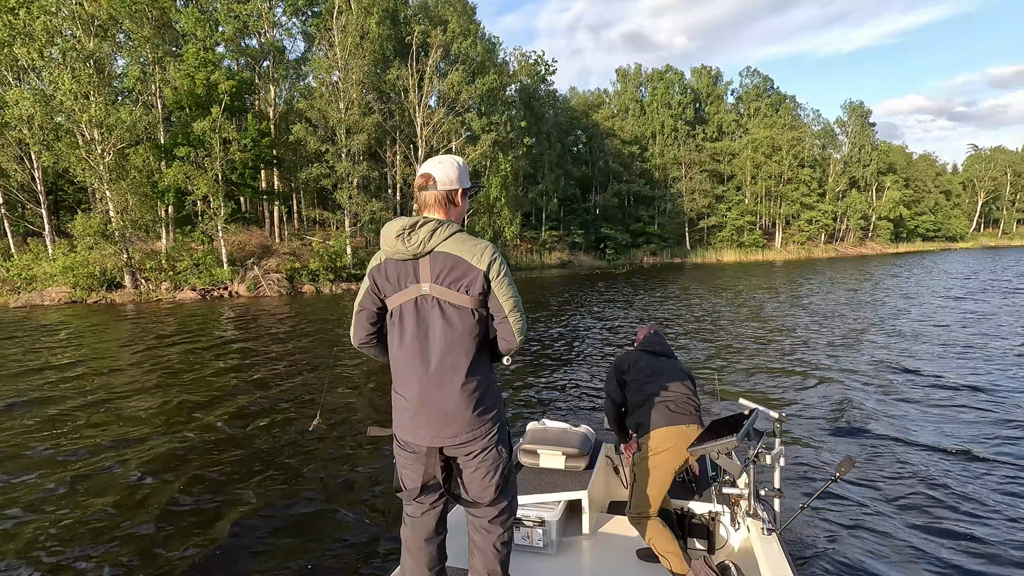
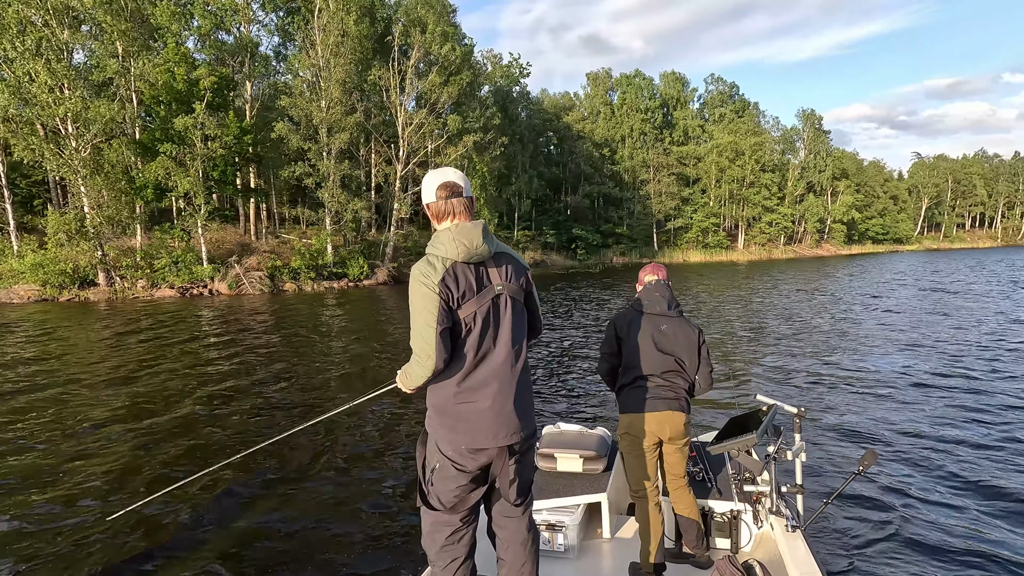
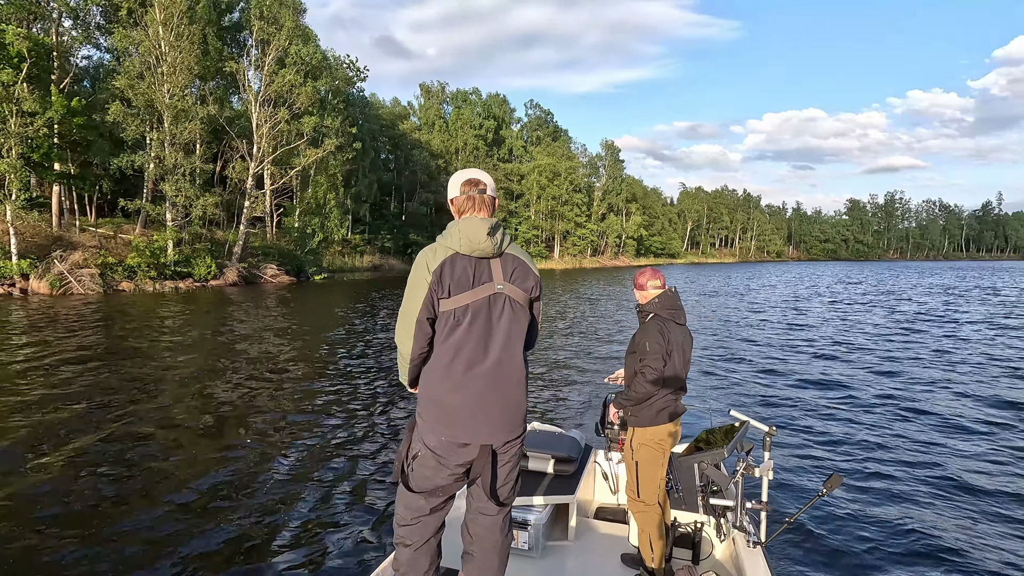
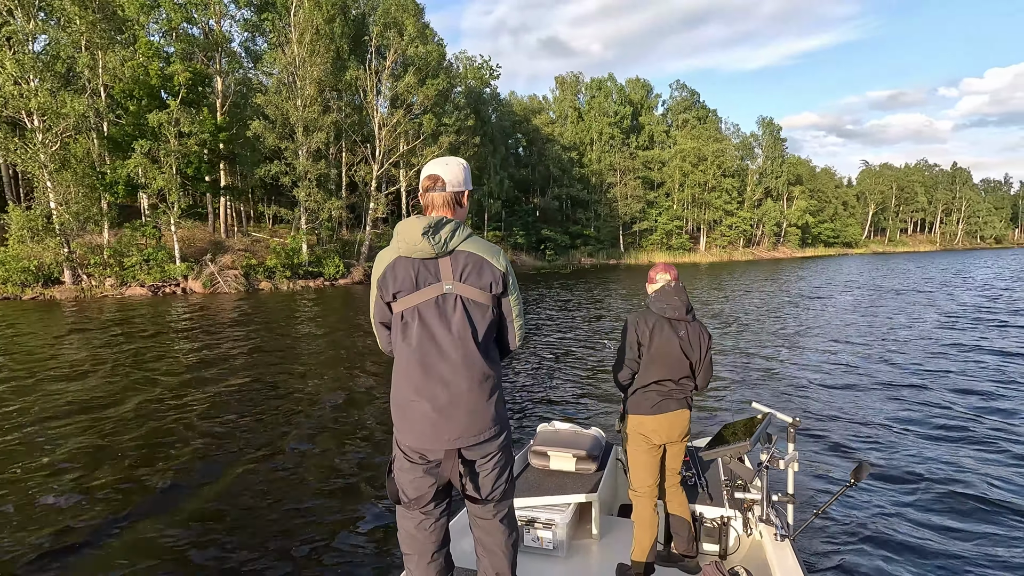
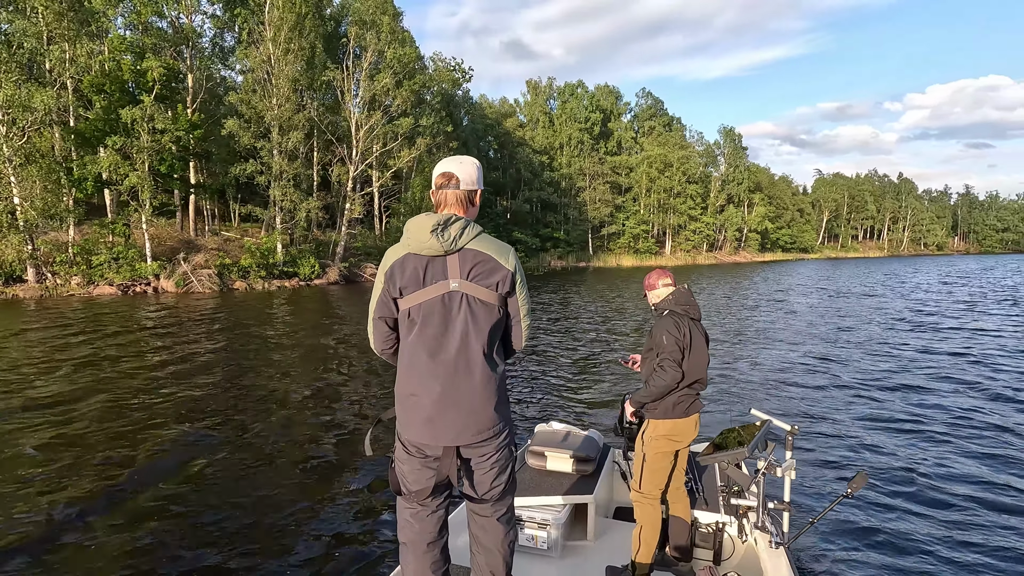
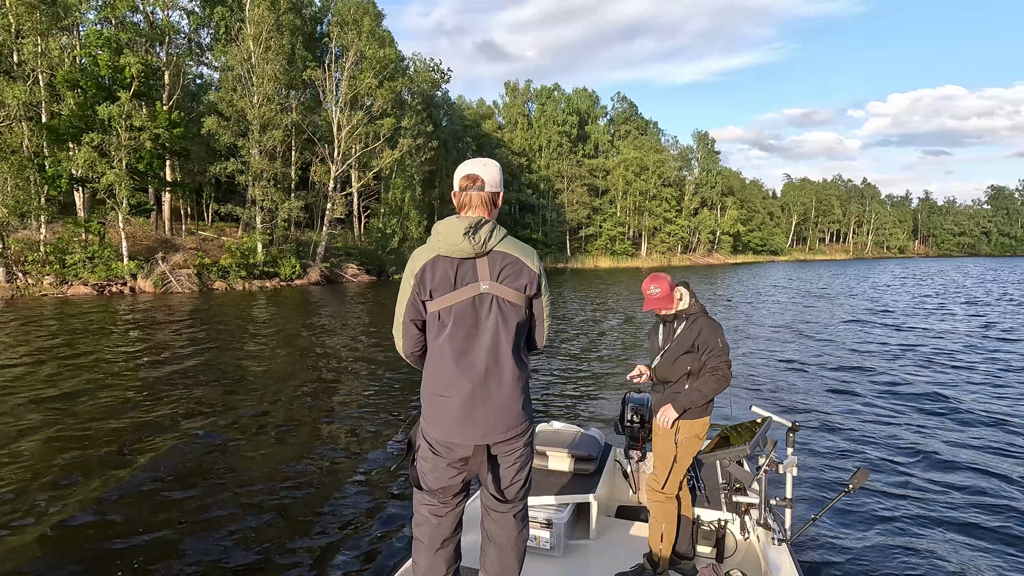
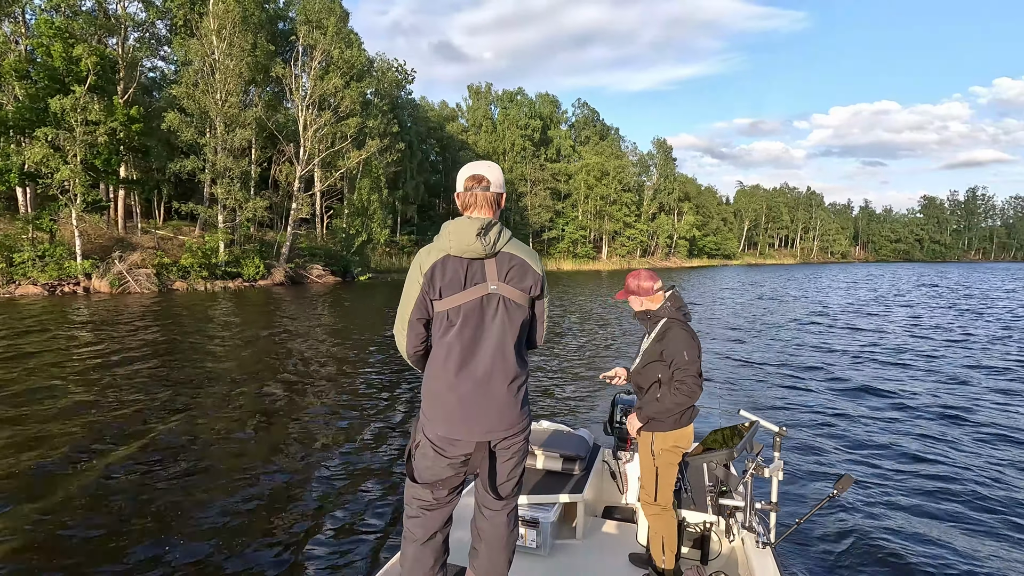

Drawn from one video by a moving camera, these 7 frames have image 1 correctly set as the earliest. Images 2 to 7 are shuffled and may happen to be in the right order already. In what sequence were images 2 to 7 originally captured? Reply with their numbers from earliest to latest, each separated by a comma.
2, 4, 5, 6, 7, 3
